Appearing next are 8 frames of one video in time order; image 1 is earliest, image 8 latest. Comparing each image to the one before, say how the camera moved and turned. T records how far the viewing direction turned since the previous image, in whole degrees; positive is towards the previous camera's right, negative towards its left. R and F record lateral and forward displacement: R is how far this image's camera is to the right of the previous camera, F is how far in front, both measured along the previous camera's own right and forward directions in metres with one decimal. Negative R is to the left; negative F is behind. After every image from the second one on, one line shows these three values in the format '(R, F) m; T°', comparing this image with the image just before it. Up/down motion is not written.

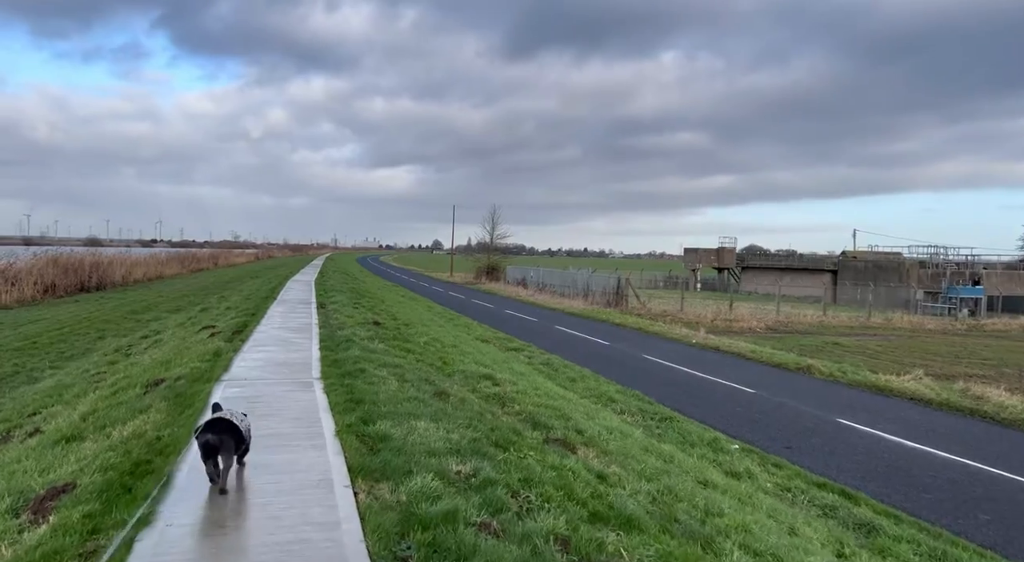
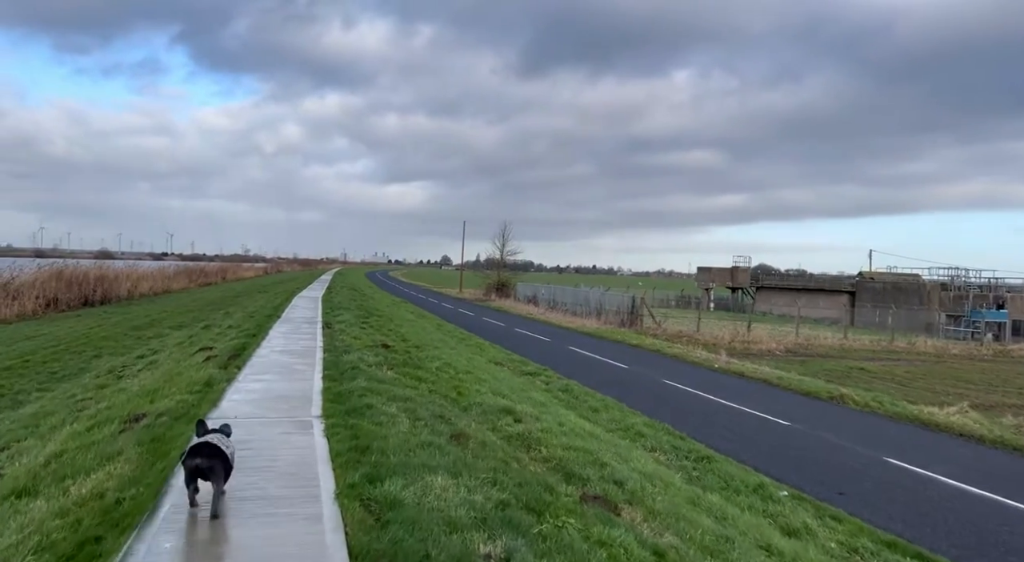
(-0.2, +0.9) m; -1°
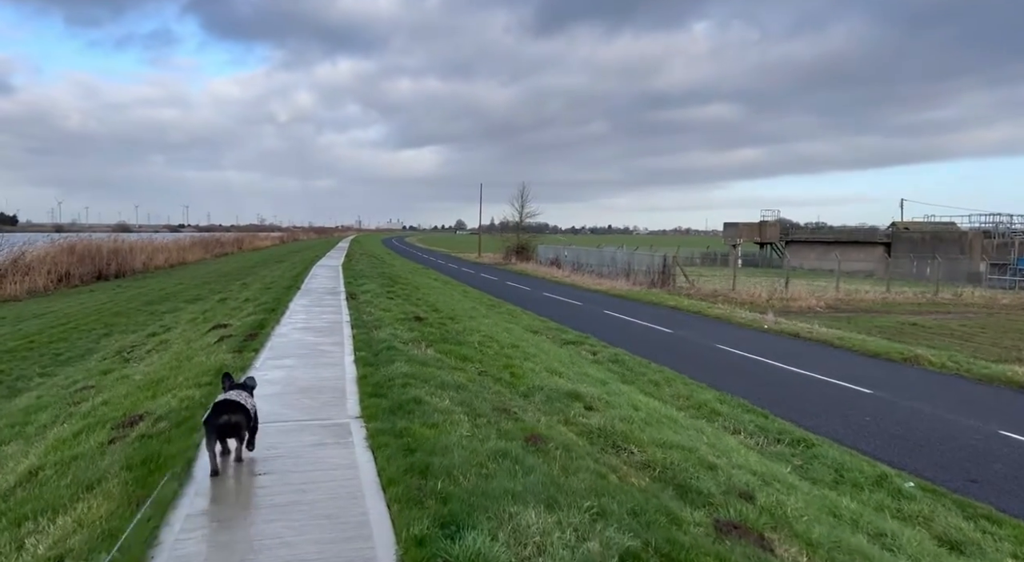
(-0.5, +1.5) m; -1°
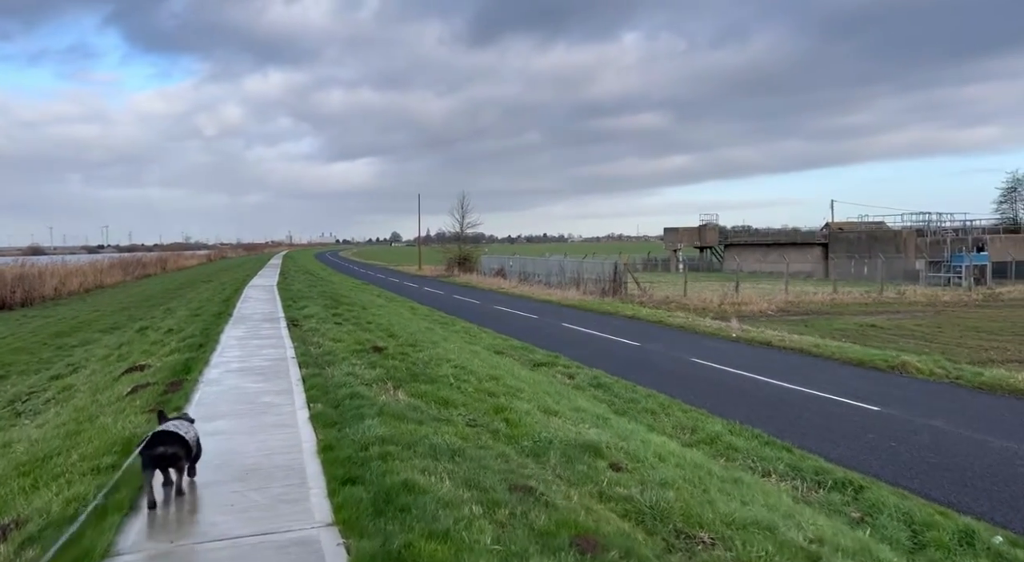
(-0.5, +1.5) m; +5°
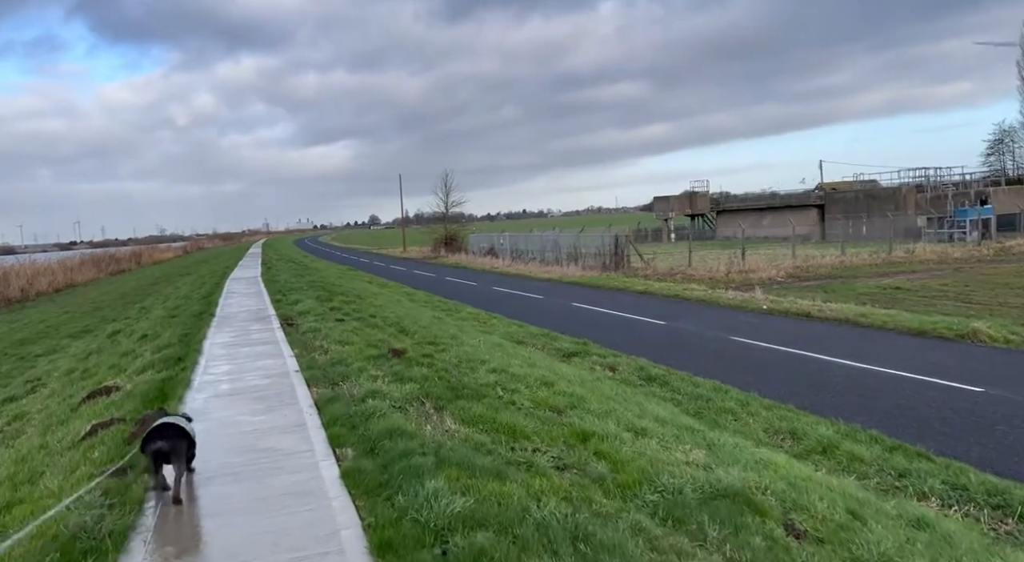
(-0.8, +1.8) m; +1°
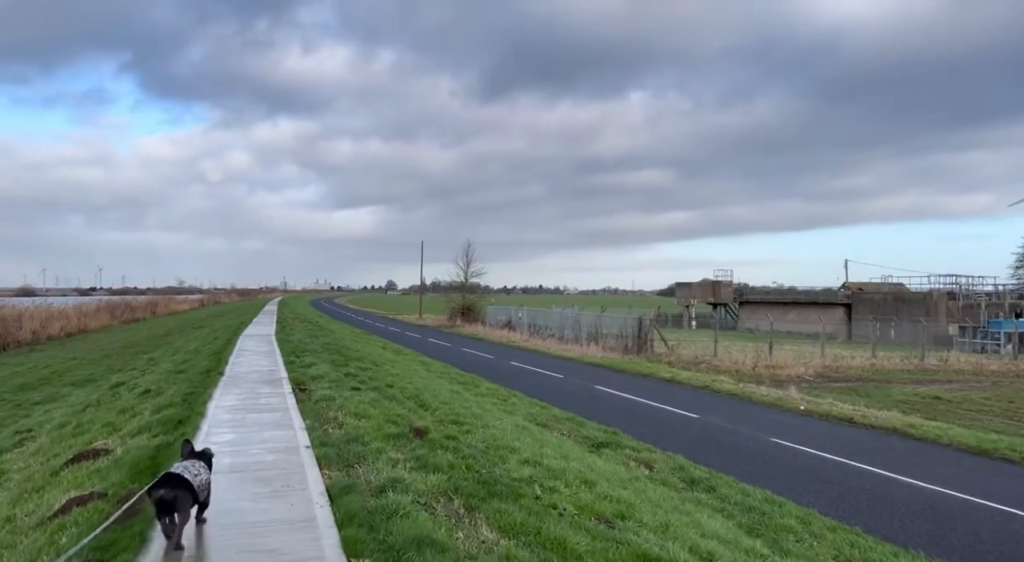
(-0.3, +0.8) m; -1°
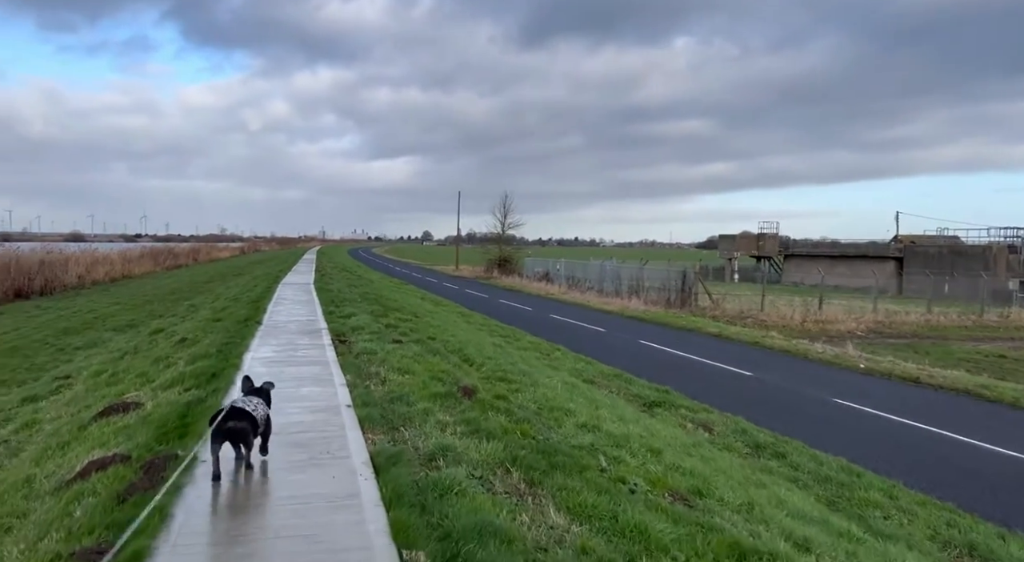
(-0.2, +0.7) m; -3°
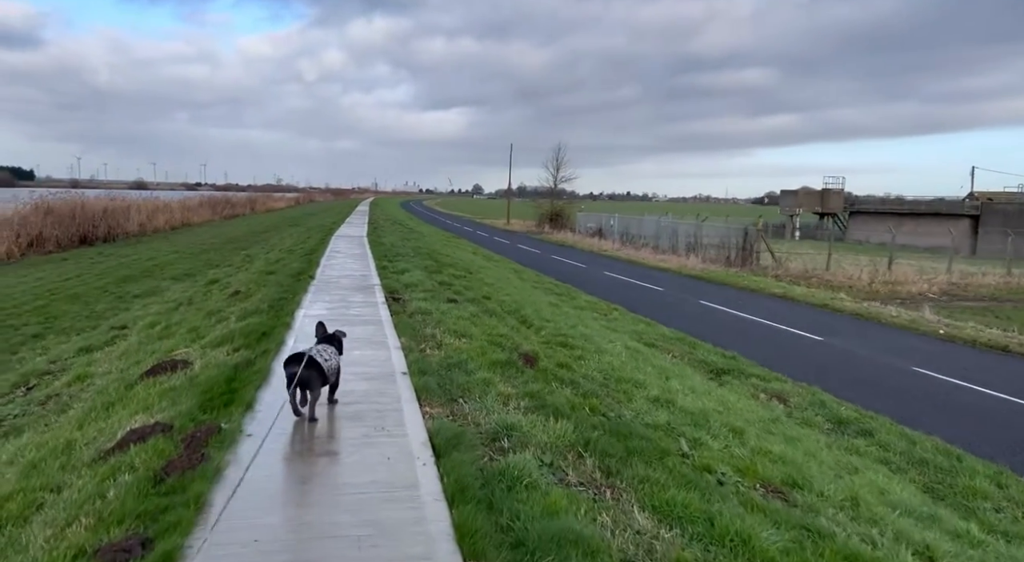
(-0.2, +0.6) m; -4°
